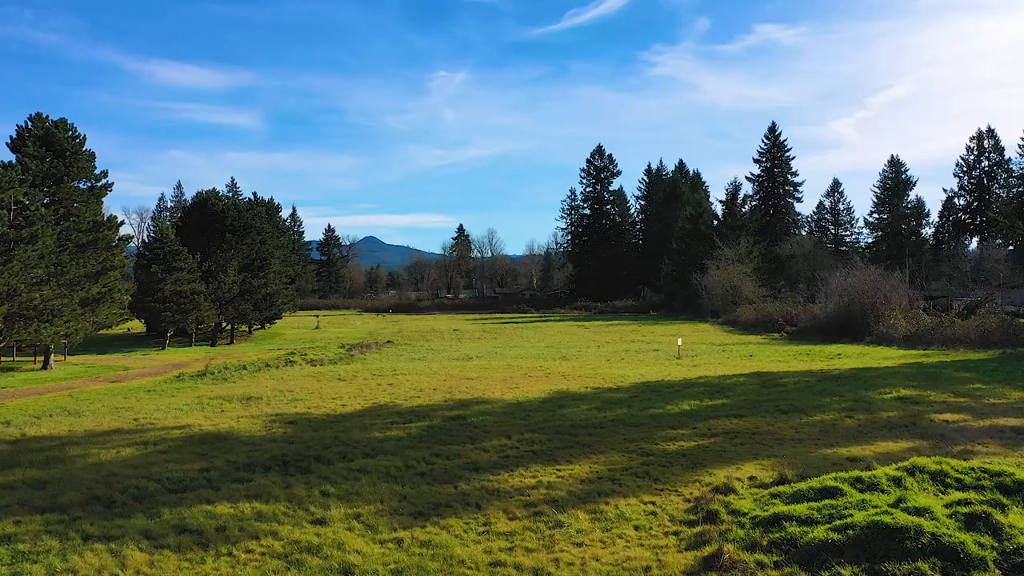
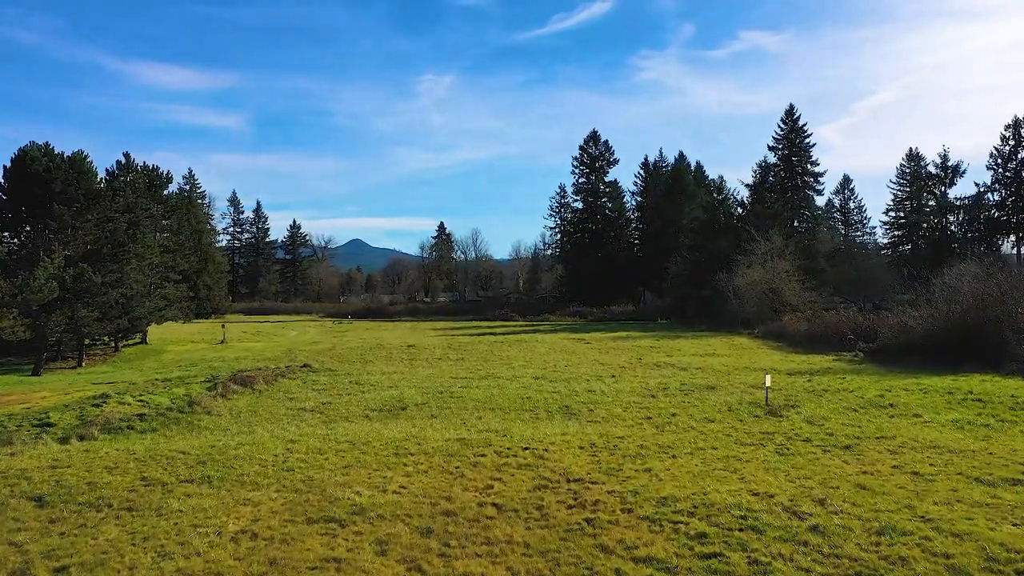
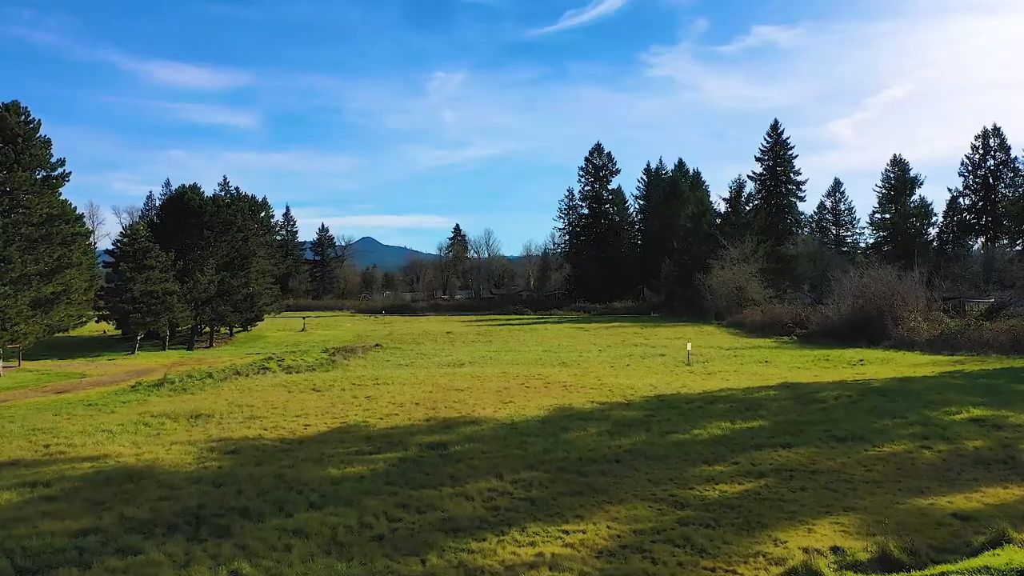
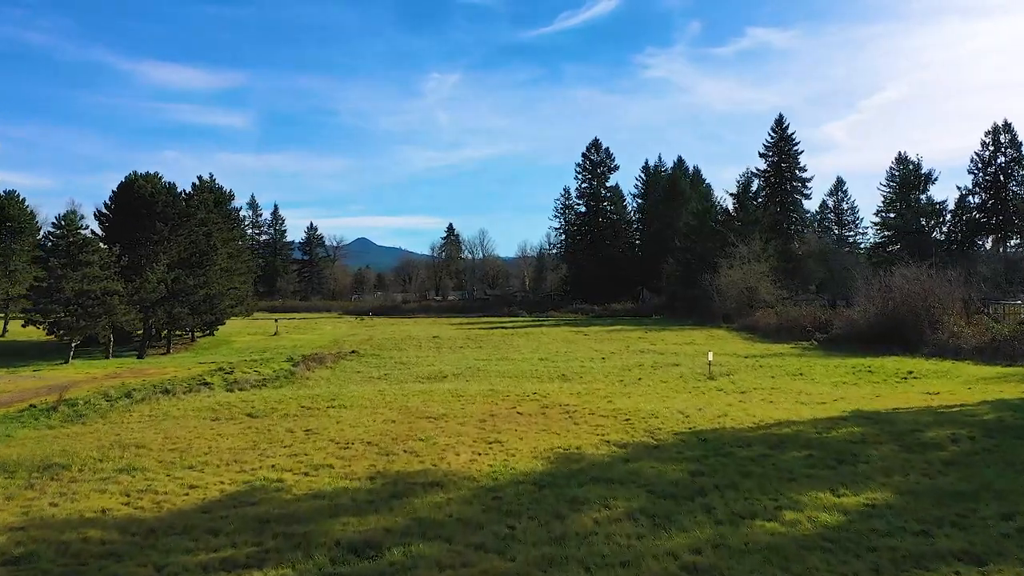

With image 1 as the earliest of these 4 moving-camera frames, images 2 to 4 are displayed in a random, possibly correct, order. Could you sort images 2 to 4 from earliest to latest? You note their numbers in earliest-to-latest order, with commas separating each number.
3, 4, 2
